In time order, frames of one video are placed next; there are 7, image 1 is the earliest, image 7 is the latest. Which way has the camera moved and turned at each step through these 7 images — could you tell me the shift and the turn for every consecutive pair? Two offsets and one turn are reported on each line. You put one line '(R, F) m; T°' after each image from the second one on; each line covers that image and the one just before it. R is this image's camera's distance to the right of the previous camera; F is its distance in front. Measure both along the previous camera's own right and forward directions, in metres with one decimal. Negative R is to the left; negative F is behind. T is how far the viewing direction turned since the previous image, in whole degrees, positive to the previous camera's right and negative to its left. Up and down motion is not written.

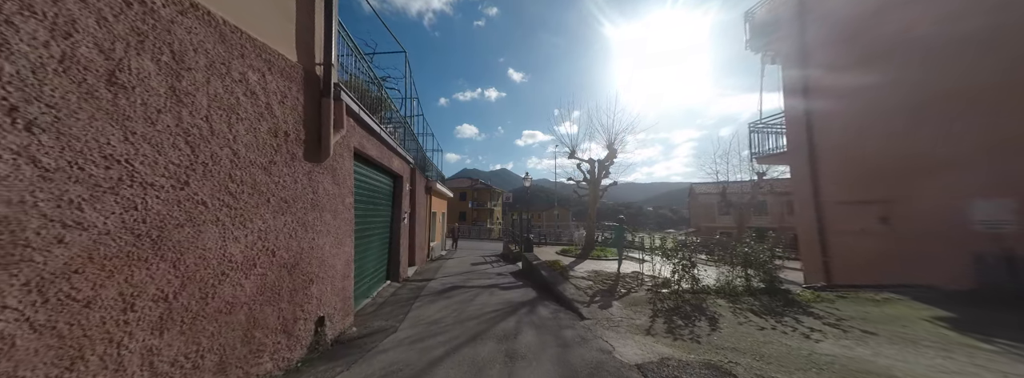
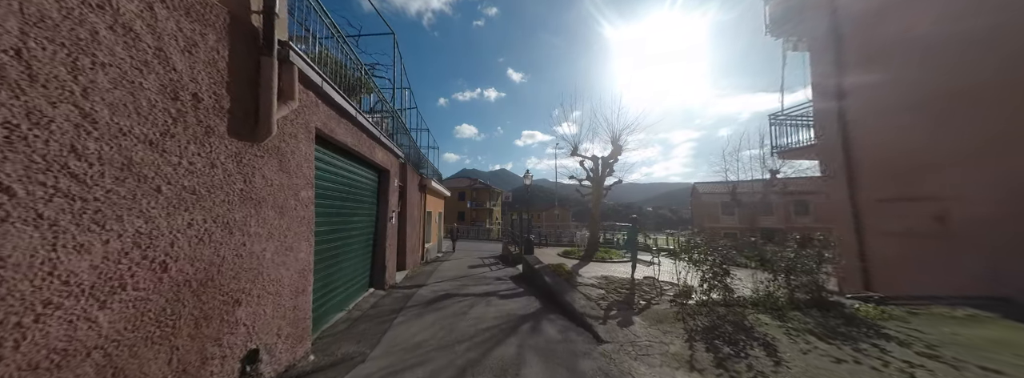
(0.0, +0.8) m; 0°
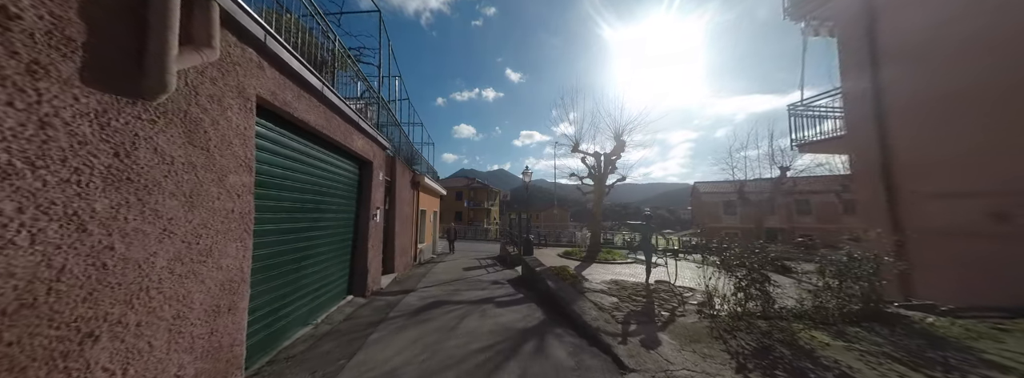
(0.0, +0.7) m; 0°
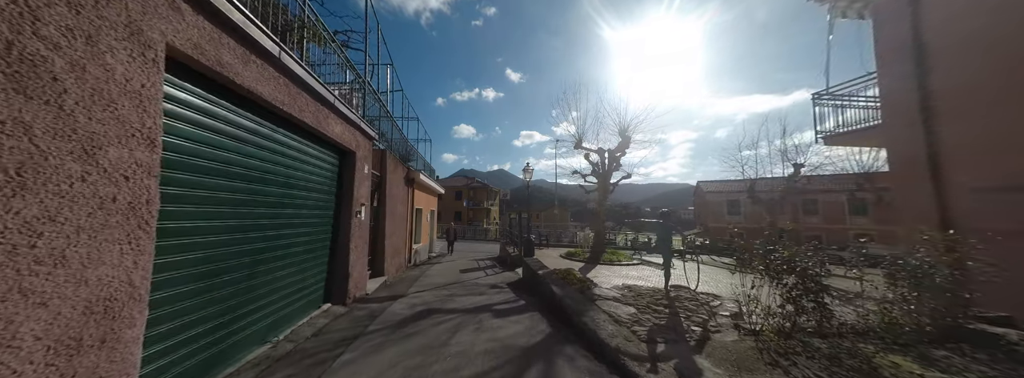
(0.0, +0.7) m; 0°
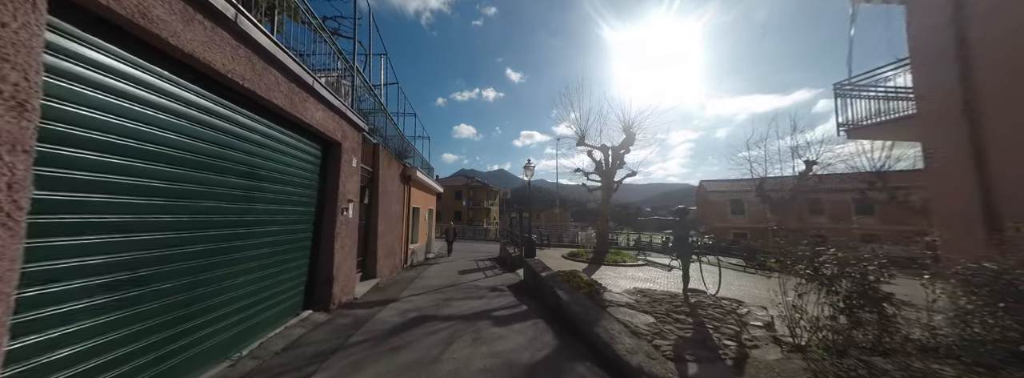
(0.0, +0.5) m; 0°
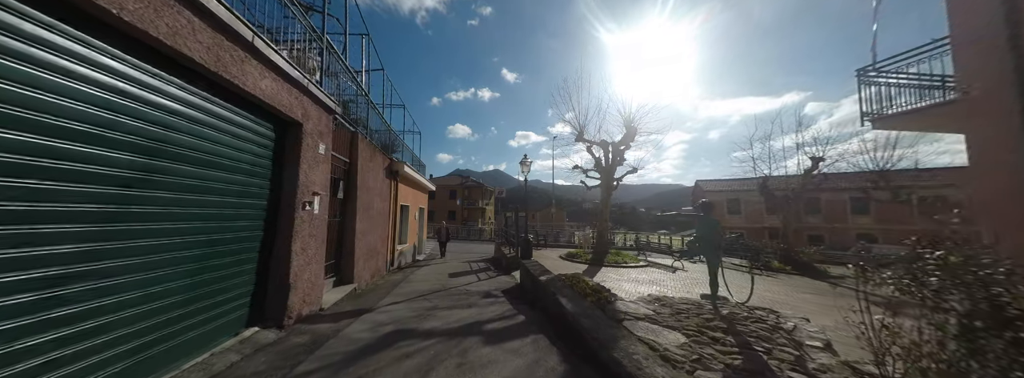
(0.0, +0.7) m; +1°
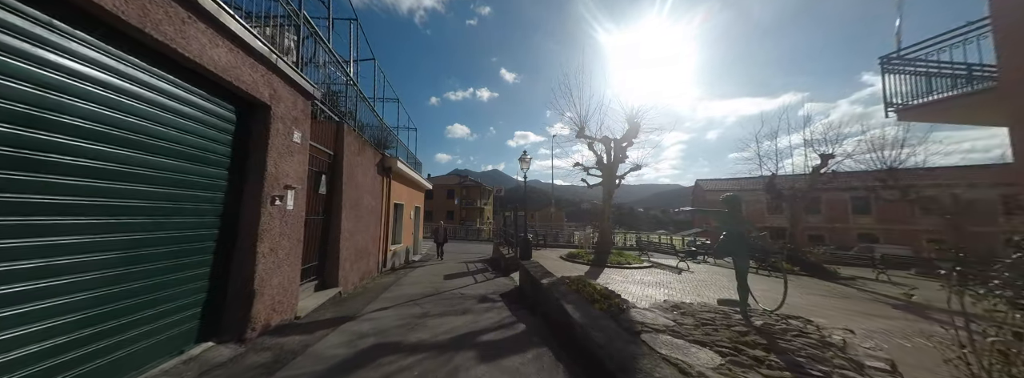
(0.0, +0.5) m; 0°
